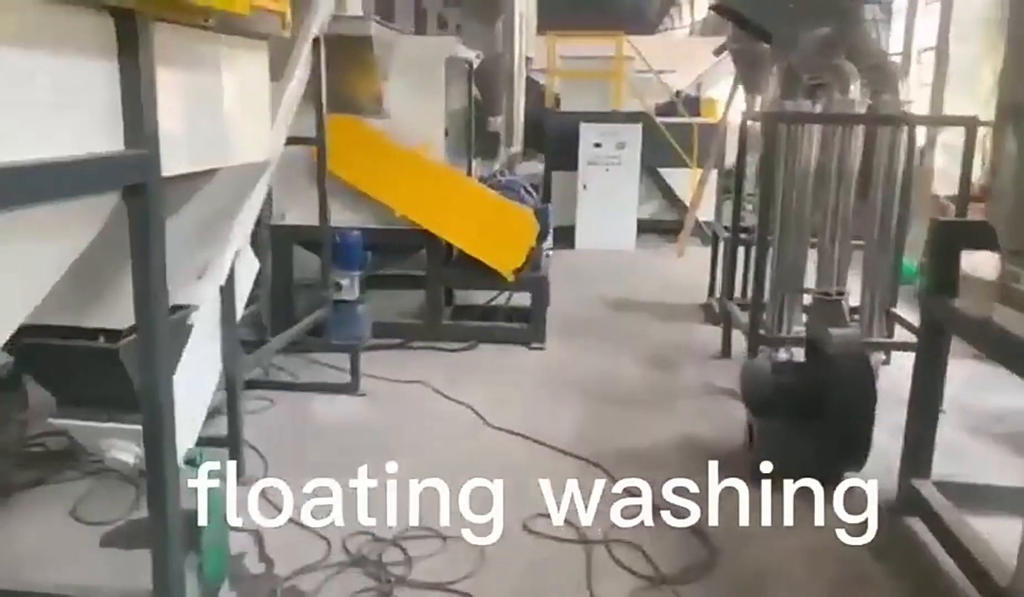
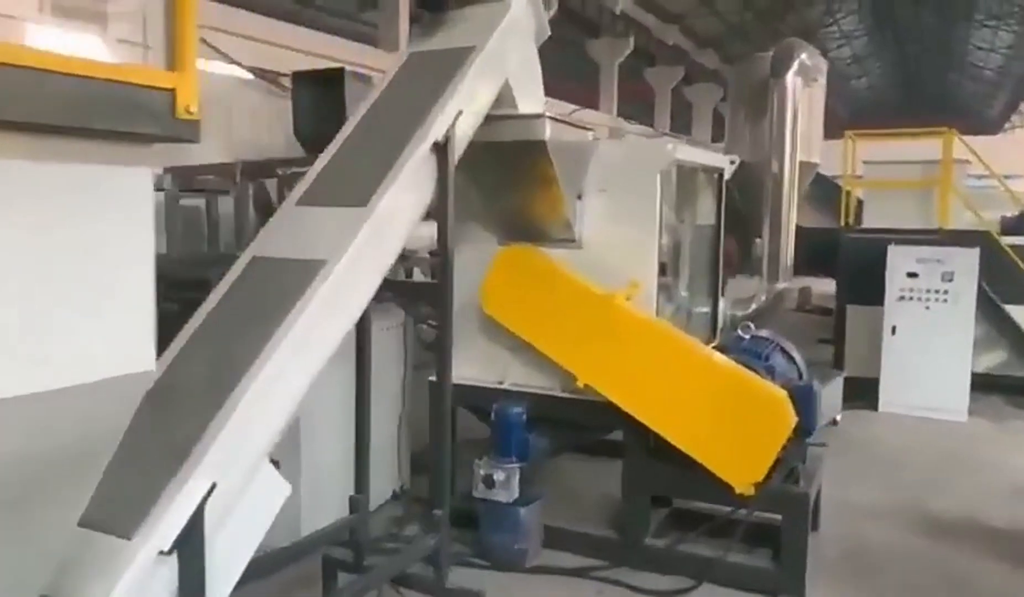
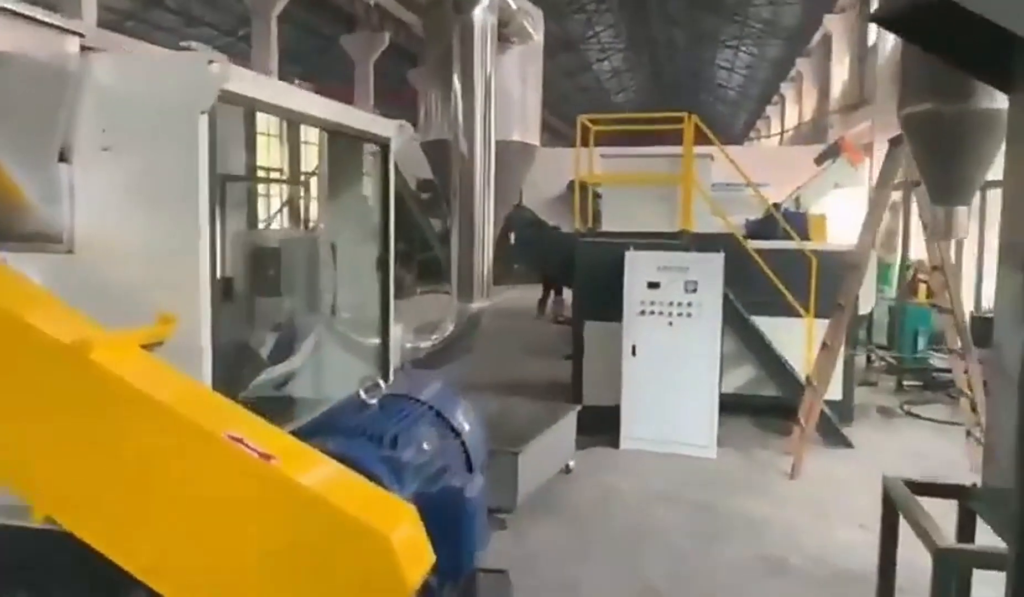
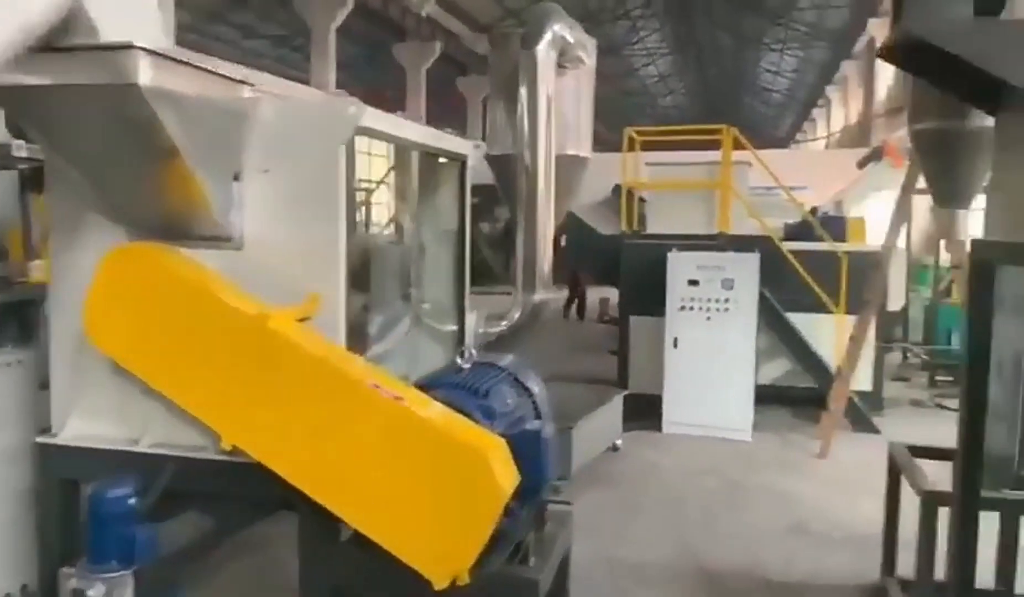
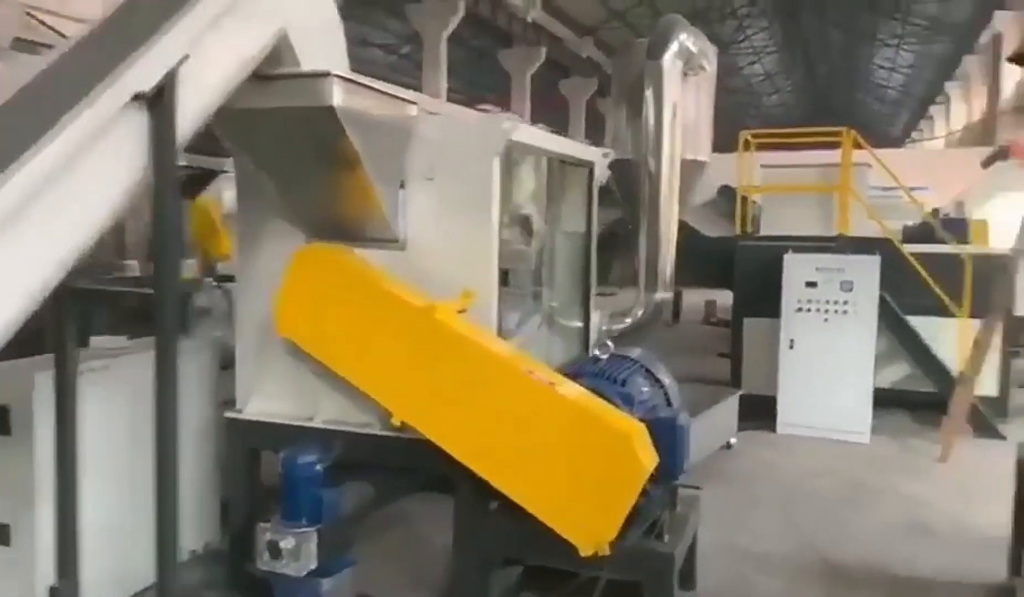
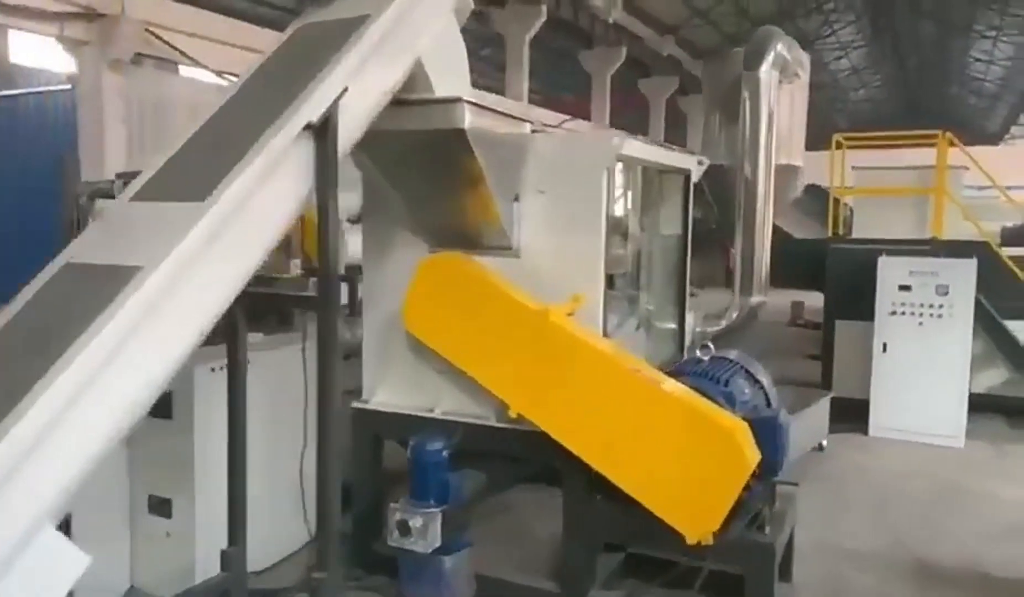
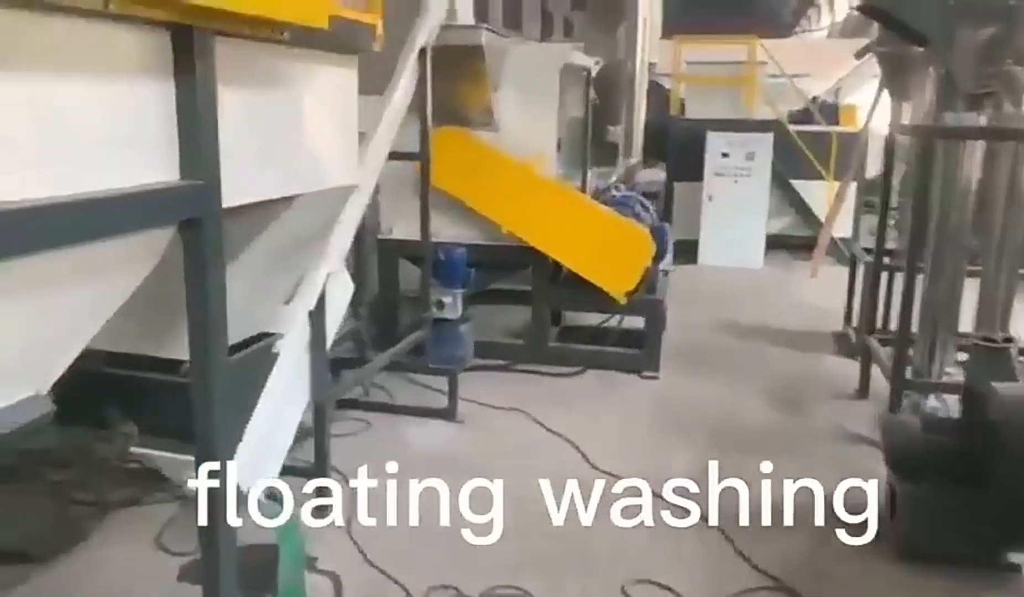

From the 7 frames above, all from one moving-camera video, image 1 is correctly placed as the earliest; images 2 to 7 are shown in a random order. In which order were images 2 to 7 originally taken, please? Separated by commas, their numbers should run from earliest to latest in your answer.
7, 2, 6, 5, 4, 3
